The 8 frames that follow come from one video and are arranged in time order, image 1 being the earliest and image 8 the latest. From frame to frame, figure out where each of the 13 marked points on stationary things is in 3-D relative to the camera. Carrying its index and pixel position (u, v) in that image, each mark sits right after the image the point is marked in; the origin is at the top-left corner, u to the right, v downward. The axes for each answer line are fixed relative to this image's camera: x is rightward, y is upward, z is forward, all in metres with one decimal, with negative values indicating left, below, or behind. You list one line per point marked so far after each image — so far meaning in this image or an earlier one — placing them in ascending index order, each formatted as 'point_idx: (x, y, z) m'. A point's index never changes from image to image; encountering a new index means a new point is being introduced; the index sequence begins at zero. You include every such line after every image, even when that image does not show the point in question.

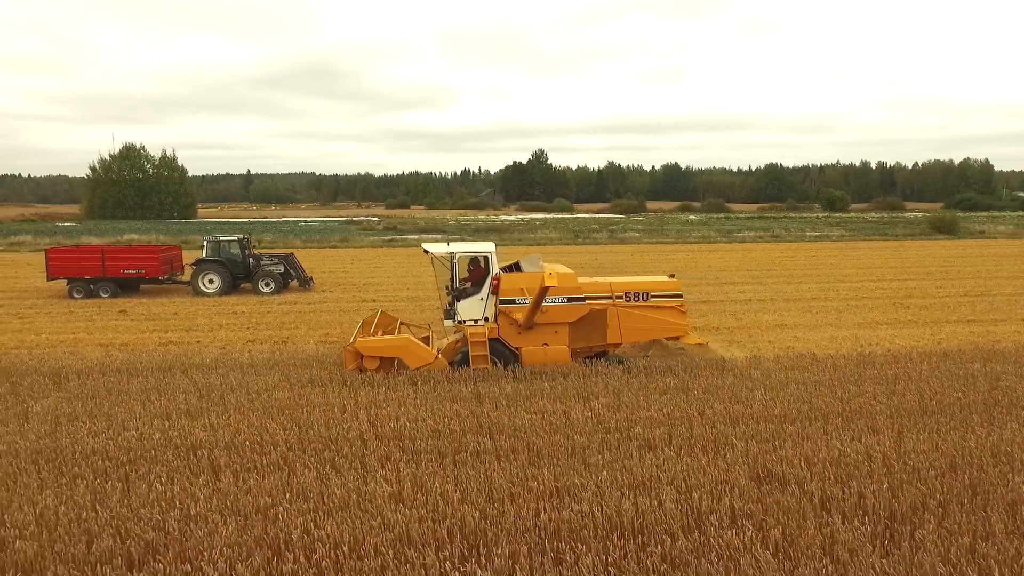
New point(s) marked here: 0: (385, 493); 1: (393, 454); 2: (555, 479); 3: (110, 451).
0: (-1.0, -1.6, +4.9) m
1: (-1.1, -1.5, +5.6) m
2: (+0.4, -1.6, +5.1) m
3: (-3.7, -1.5, +5.7) m
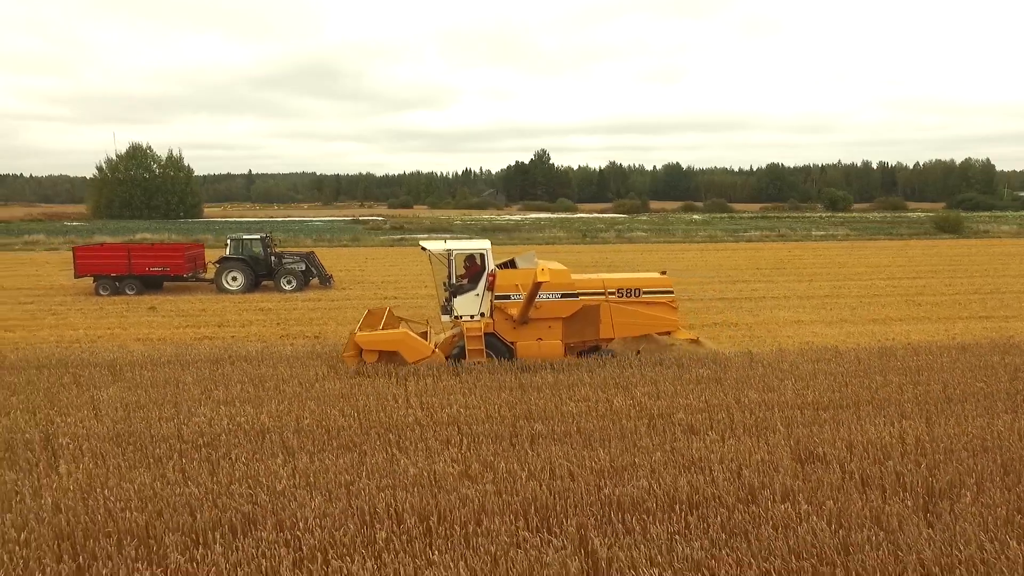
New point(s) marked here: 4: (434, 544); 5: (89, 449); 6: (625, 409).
0: (-0.5, -1.6, +5.2) m
1: (-0.6, -1.4, +5.9) m
2: (+0.9, -1.5, +5.4) m
3: (-3.2, -1.4, +6.0) m
4: (-0.5, -1.7, +4.1) m
5: (-3.9, -1.5, +5.6) m
6: (+1.3, -1.3, +6.7) m
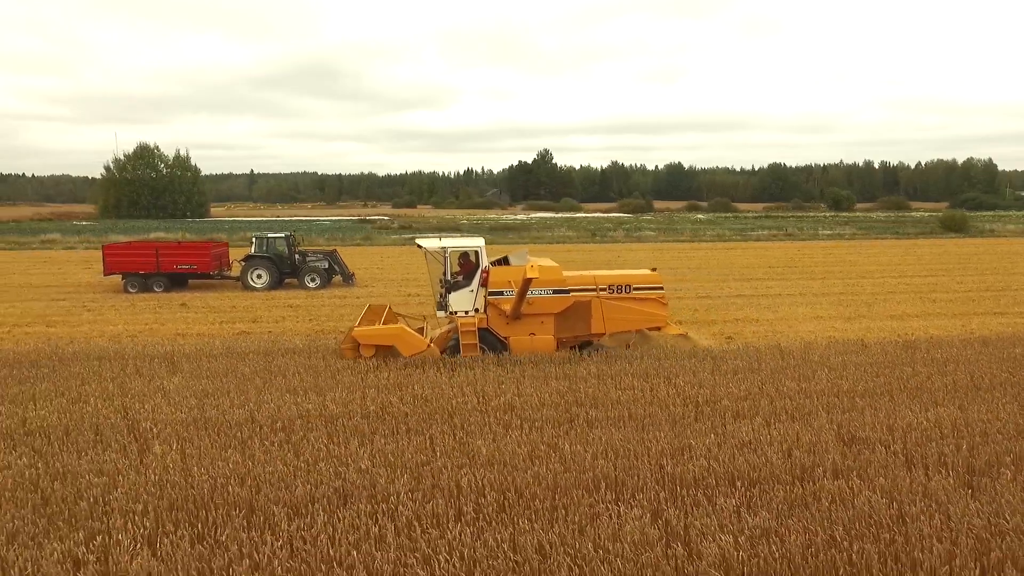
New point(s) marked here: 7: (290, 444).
0: (+0.1, -1.5, +5.5) m
1: (0.0, -1.4, +6.3) m
2: (+1.5, -1.5, +5.7) m
3: (-2.6, -1.4, +6.4) m
4: (+0.1, -1.7, +4.5) m
5: (-3.3, -1.4, +6.0) m
6: (+1.8, -1.3, +7.0) m
7: (-2.0, -1.5, +5.7) m
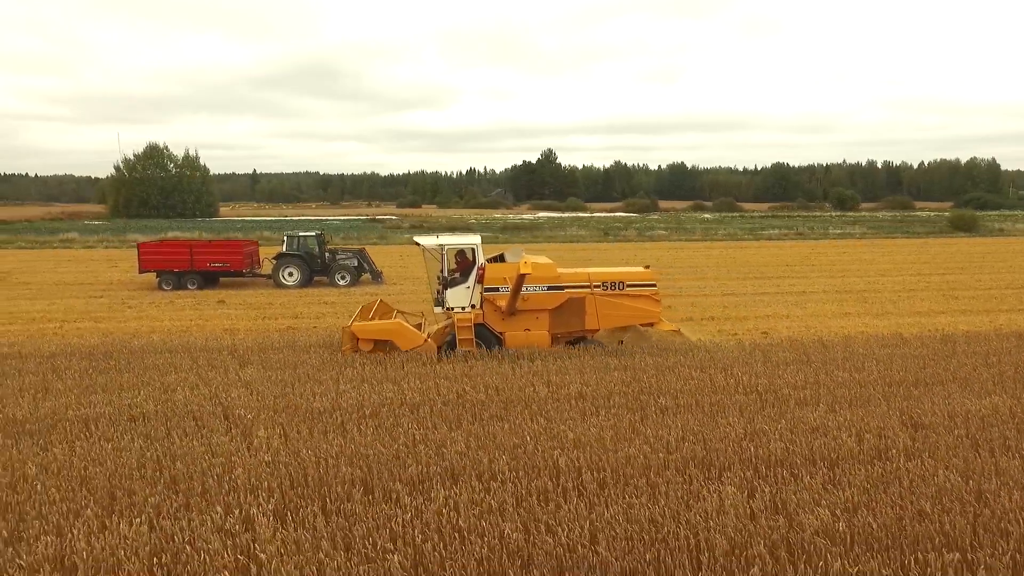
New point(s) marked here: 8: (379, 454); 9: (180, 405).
0: (+0.9, -1.4, +5.8) m
1: (+0.8, -1.3, +6.6) m
2: (+2.3, -1.4, +6.0) m
3: (-1.8, -1.3, +6.7) m
4: (+0.9, -1.6, +4.8) m
5: (-2.5, -1.3, +6.3) m
6: (+2.7, -1.2, +7.3) m
7: (-1.2, -1.4, +6.0) m
8: (-1.2, -1.5, +5.4) m
9: (-3.6, -1.3, +6.7) m
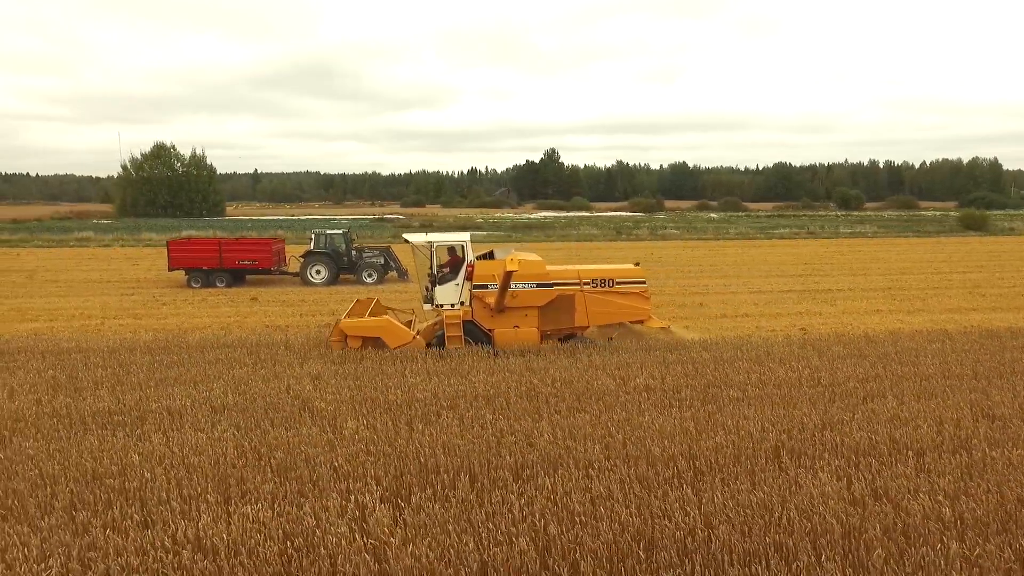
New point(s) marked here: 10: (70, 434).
0: (+1.7, -1.3, +5.9) m
1: (+1.6, -1.2, +6.7) m
2: (+3.1, -1.3, +6.1) m
3: (-1.0, -1.2, +6.8) m
4: (+1.7, -1.5, +4.9) m
5: (-1.7, -1.3, +6.4) m
6: (+3.5, -1.1, +7.4) m
7: (-0.4, -1.3, +6.1) m
8: (-0.4, -1.4, +5.5) m
9: (-2.8, -1.2, +6.8) m
10: (-4.1, -1.4, +5.7) m
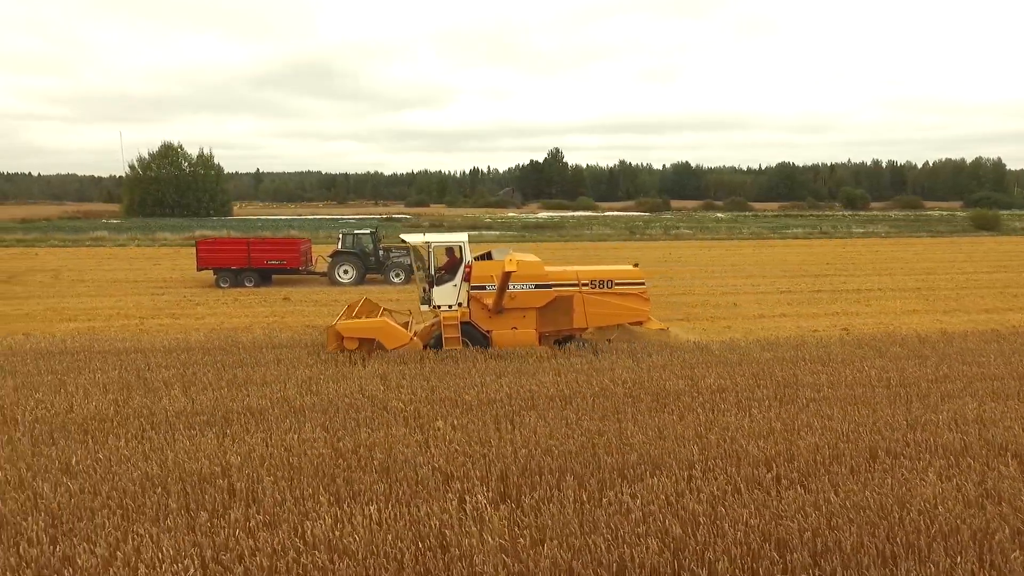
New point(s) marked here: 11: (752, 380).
0: (+2.6, -1.3, +5.9) m
1: (+2.5, -1.2, +6.6) m
2: (+3.9, -1.3, +6.1) m
3: (-0.2, -1.2, +6.7) m
4: (+2.5, -1.5, +4.8) m
5: (-0.8, -1.3, +6.3) m
6: (+4.3, -1.1, +7.4) m
7: (+0.4, -1.3, +6.1) m
8: (+0.5, -1.4, +5.5) m
9: (-1.9, -1.2, +6.8) m
10: (-3.3, -1.4, +5.7) m
11: (+2.9, -1.1, +7.3) m
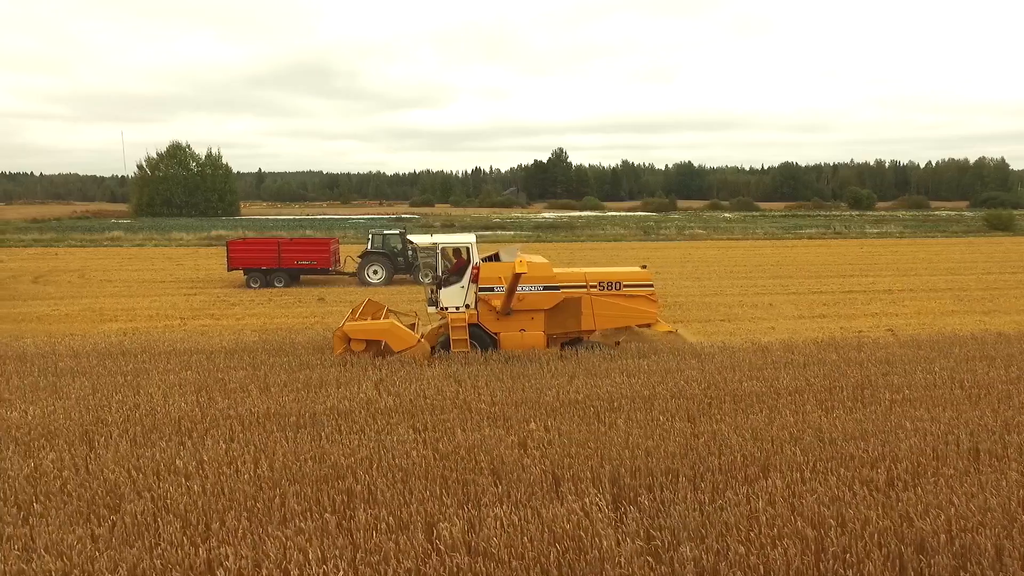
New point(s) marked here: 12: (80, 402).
0: (+3.5, -1.4, +5.9) m
1: (+3.4, -1.2, +6.6) m
2: (+4.8, -1.3, +6.1) m
3: (+0.7, -1.2, +6.7) m
4: (+3.4, -1.5, +4.8) m
5: (+0.1, -1.3, +6.3) m
6: (+5.2, -1.1, +7.4) m
7: (+1.3, -1.3, +6.1) m
8: (+1.4, -1.4, +5.5) m
9: (-1.1, -1.2, +6.8) m
10: (-2.4, -1.4, +5.7) m
11: (+3.8, -1.1, +7.3) m
12: (-4.7, -1.2, +6.6) m
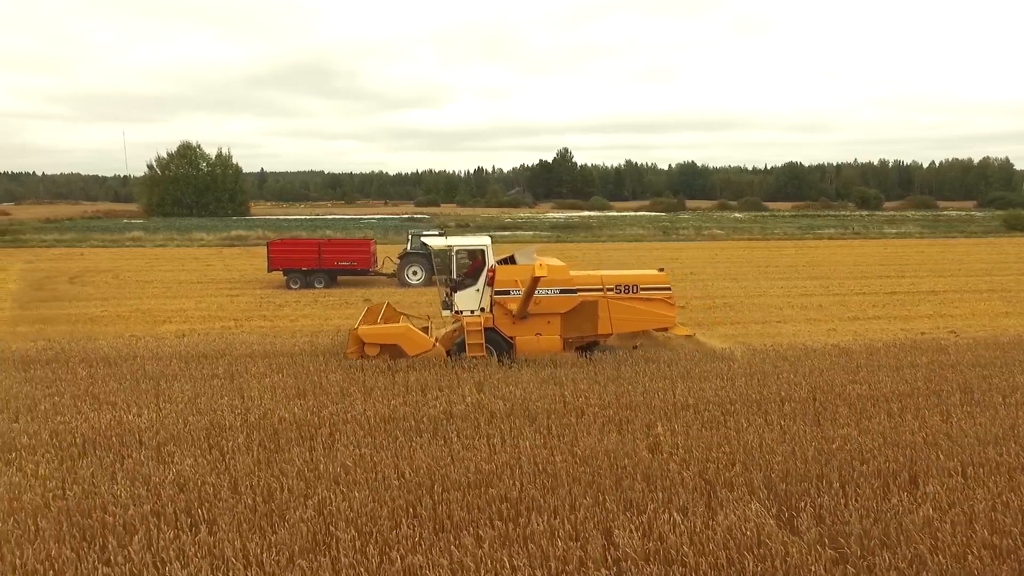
0: (+4.7, -1.4, +5.8) m
1: (+4.6, -1.3, +6.6) m
2: (+6.0, -1.4, +6.0) m
3: (+1.9, -1.3, +6.7) m
4: (+4.6, -1.6, +4.8) m
5: (+1.3, -1.3, +6.3) m
6: (+6.4, -1.2, +7.3) m
7: (+2.5, -1.4, +6.0) m
8: (+2.6, -1.5, +5.4) m
9: (+0.2, -1.2, +6.7) m
10: (-1.2, -1.4, +5.6) m
11: (+5.0, -1.2, +7.3) m
12: (-3.5, -1.3, +6.5) m
